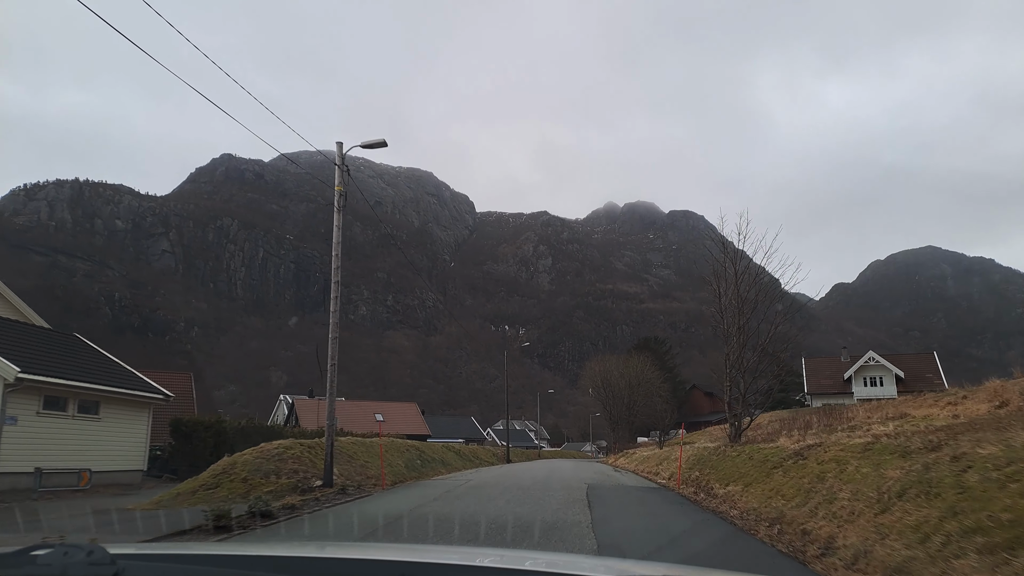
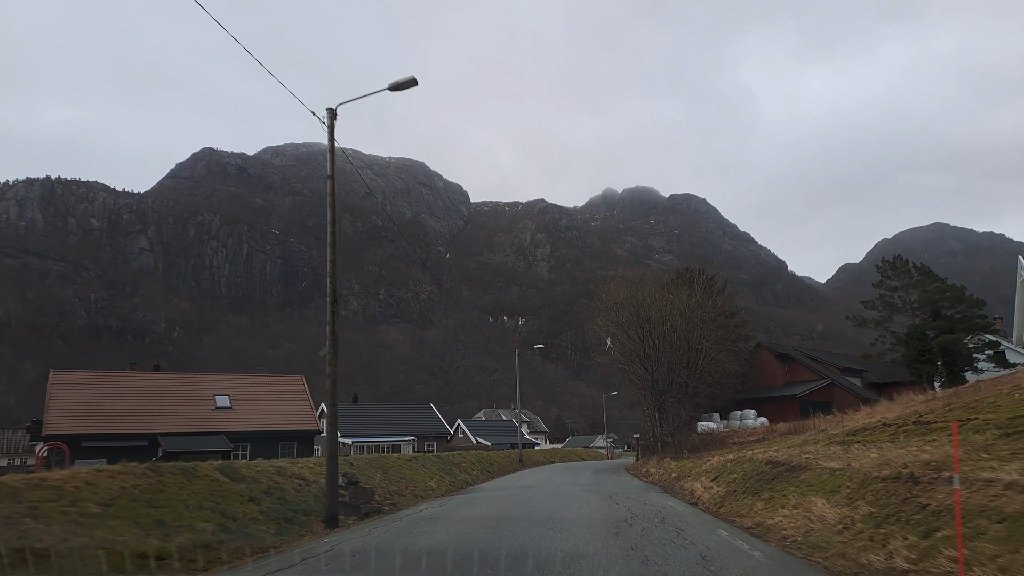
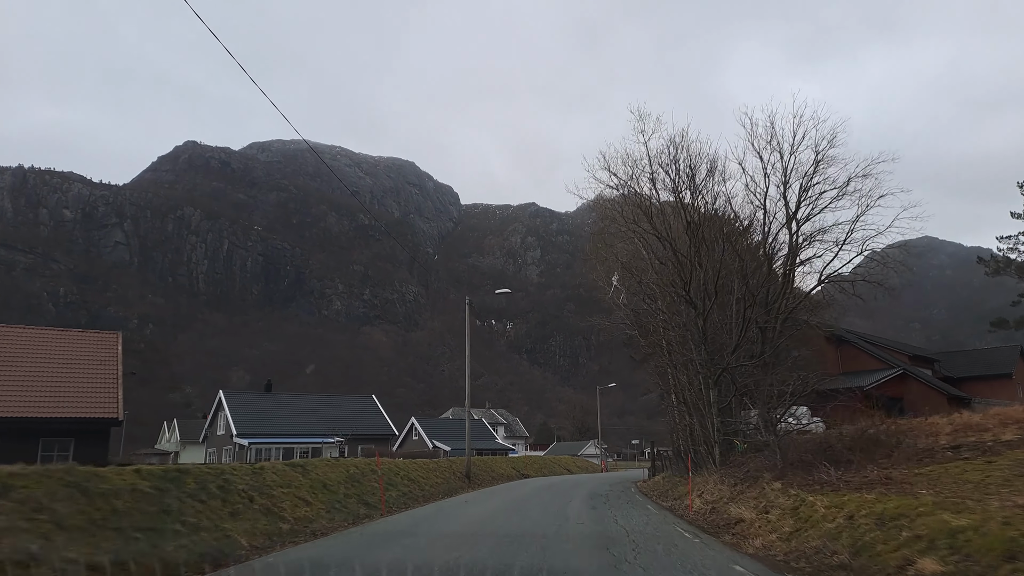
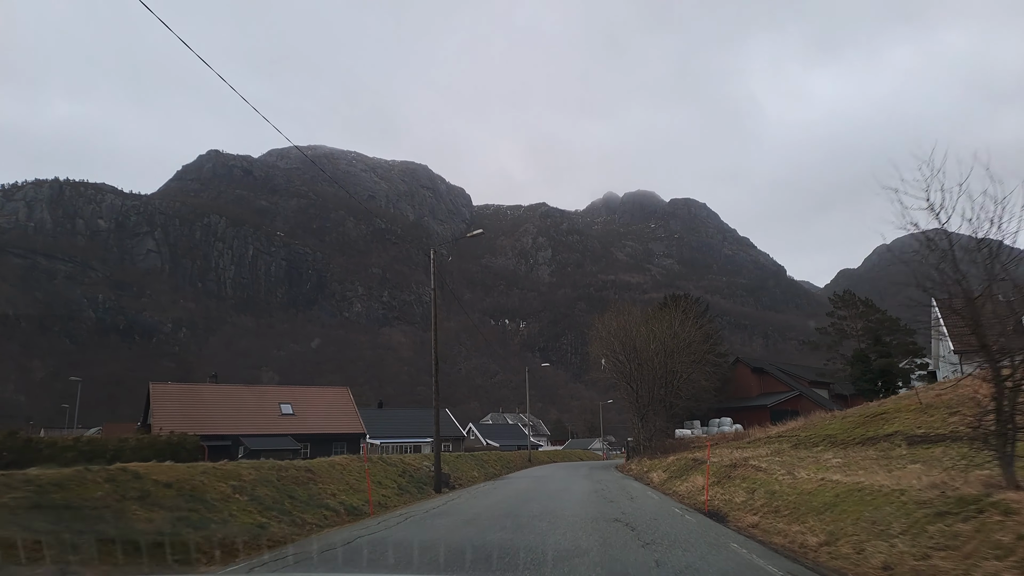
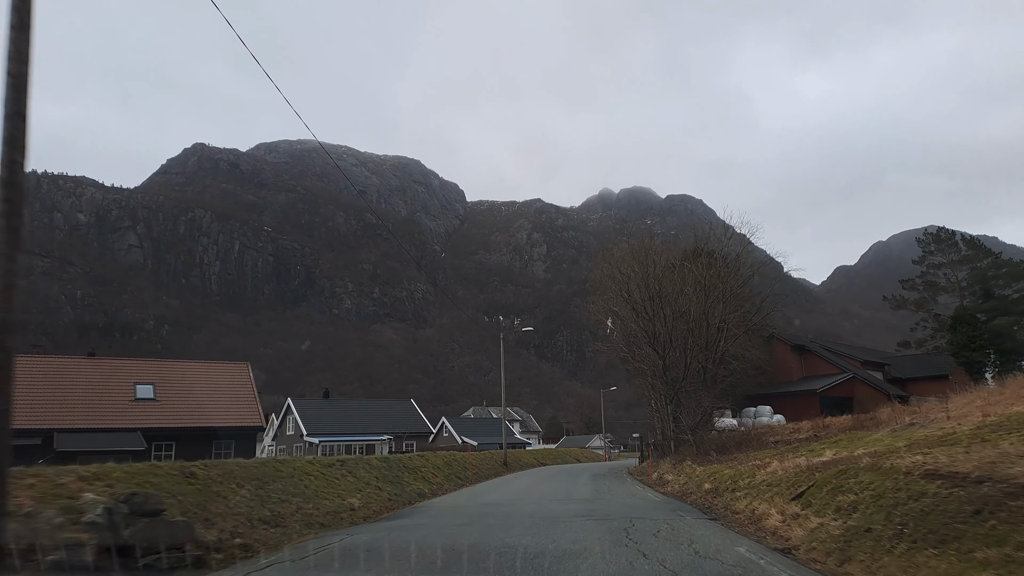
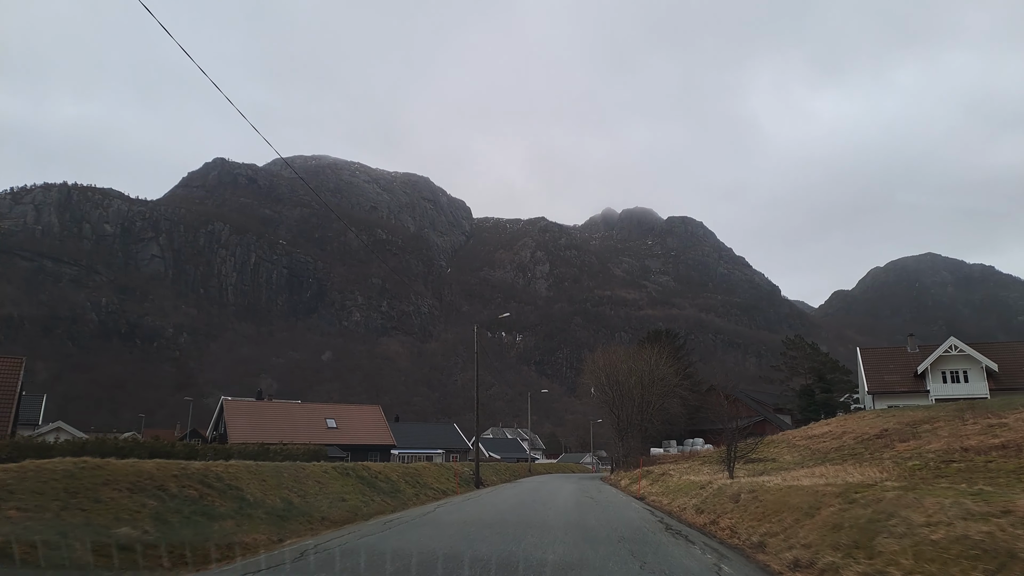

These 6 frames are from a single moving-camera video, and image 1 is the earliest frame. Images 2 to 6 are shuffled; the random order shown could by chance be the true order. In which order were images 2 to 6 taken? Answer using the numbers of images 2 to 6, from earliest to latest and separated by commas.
6, 4, 2, 5, 3
